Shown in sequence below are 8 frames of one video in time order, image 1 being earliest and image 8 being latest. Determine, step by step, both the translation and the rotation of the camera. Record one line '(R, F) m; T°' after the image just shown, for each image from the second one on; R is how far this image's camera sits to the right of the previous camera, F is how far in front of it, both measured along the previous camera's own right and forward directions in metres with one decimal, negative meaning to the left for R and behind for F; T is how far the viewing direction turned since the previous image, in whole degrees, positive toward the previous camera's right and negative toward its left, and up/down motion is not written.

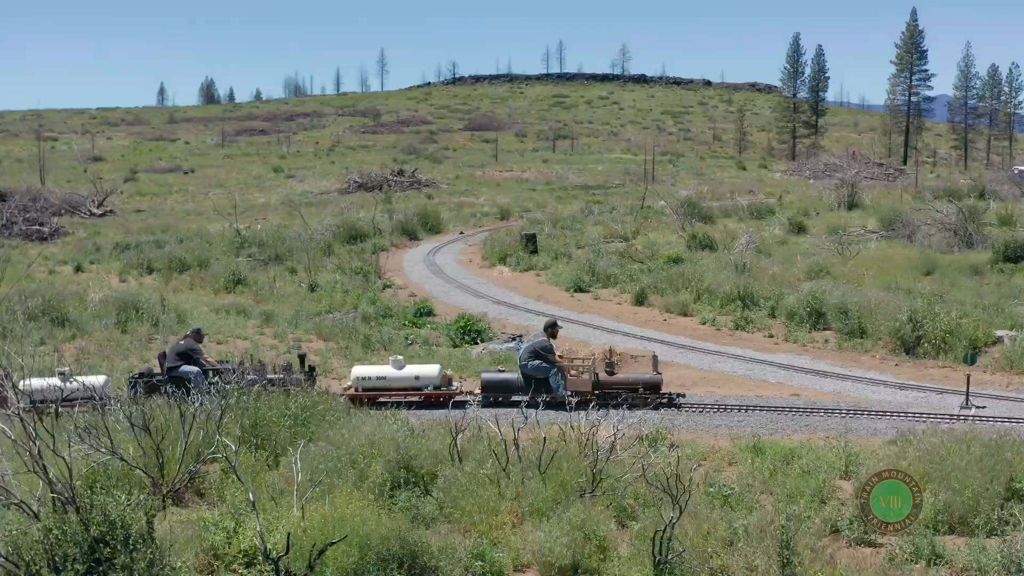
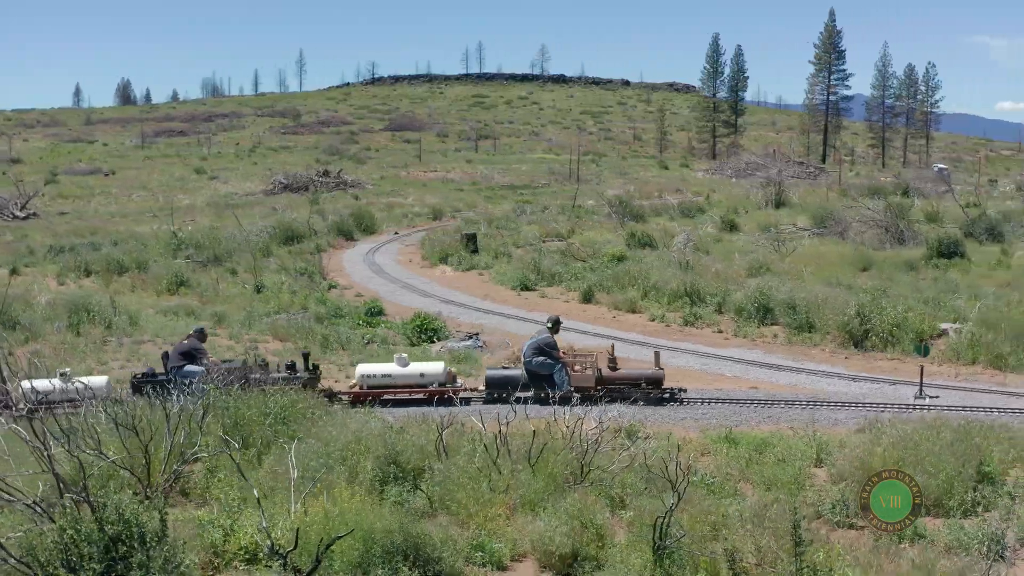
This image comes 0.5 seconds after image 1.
(-0.6, -0.3) m; +3°
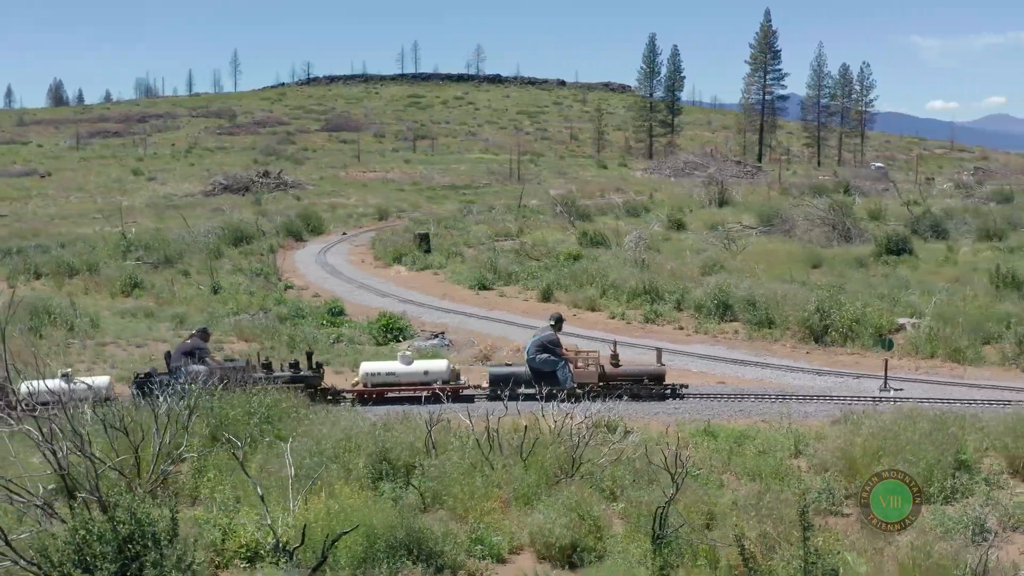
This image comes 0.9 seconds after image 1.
(-0.5, -0.2) m; +3°
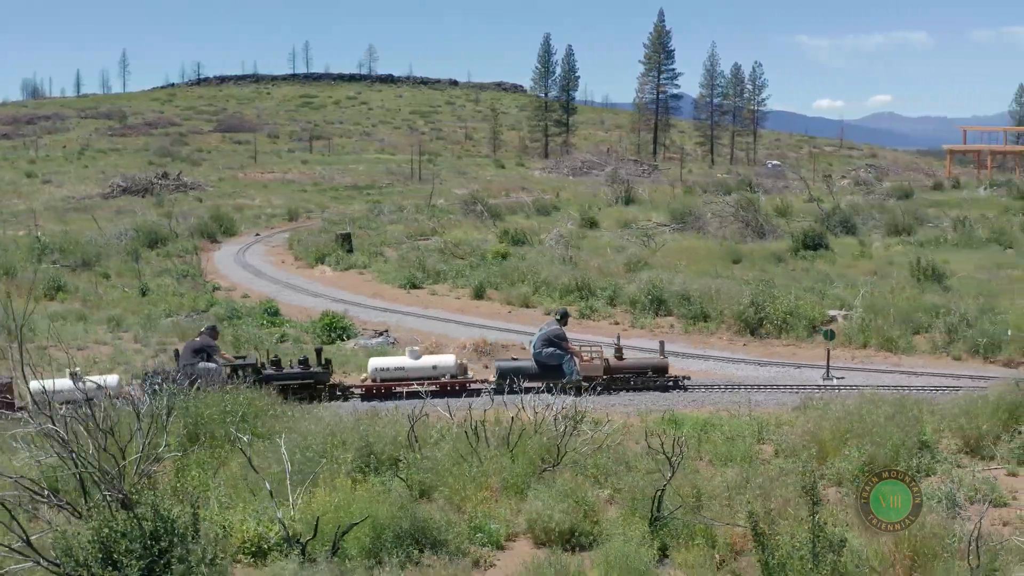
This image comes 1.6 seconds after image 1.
(-0.8, -0.4) m; +5°
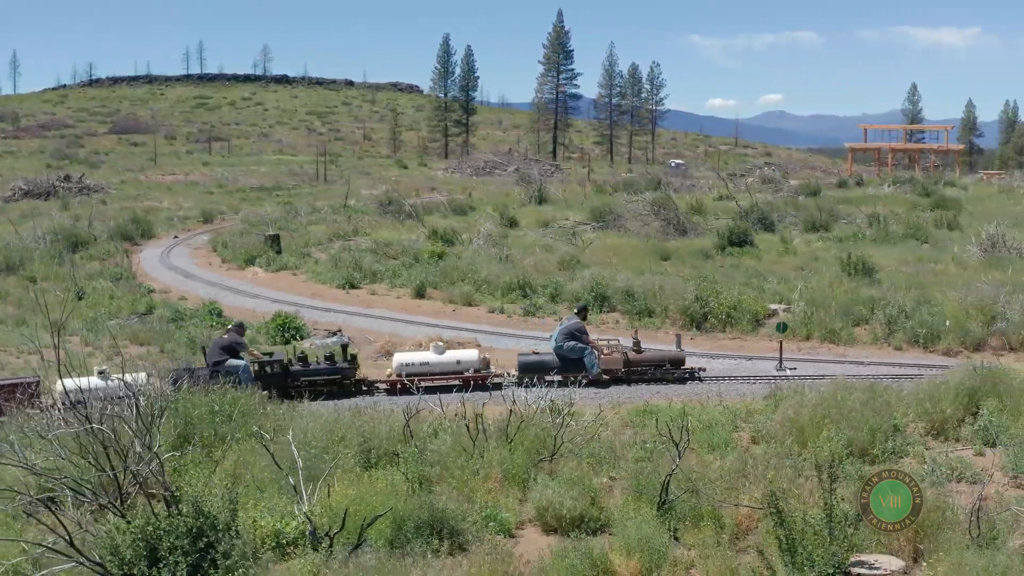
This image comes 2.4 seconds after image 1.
(-0.9, -0.4) m; +5°
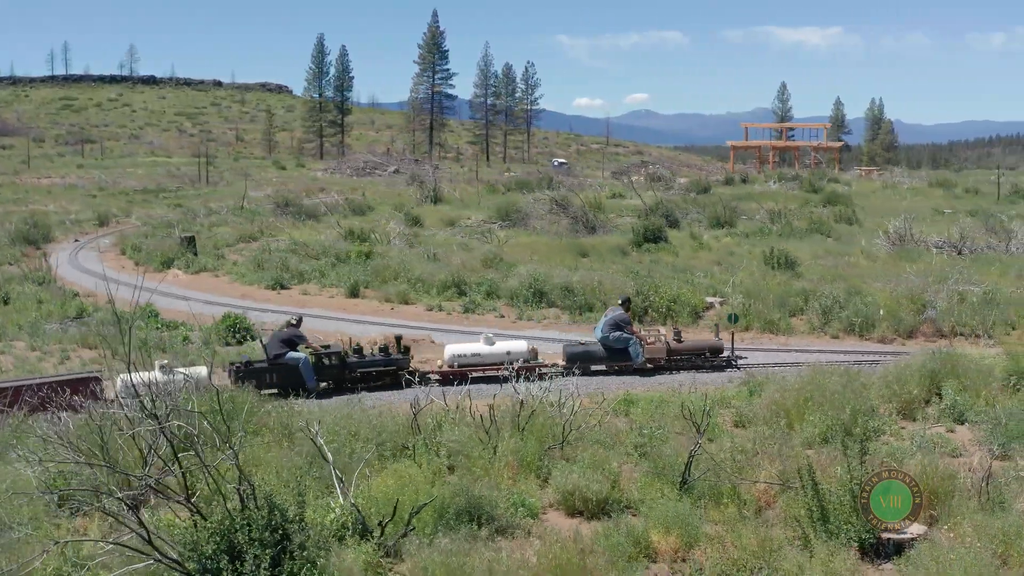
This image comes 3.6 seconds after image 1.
(-1.4, -0.6) m; +6°
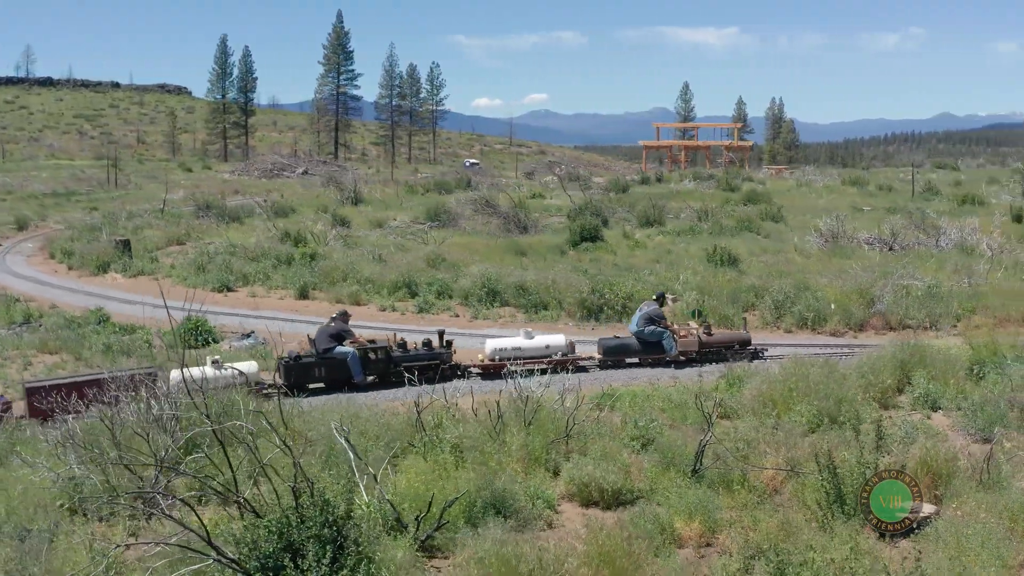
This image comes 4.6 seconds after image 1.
(-1.1, -0.4) m; +5°
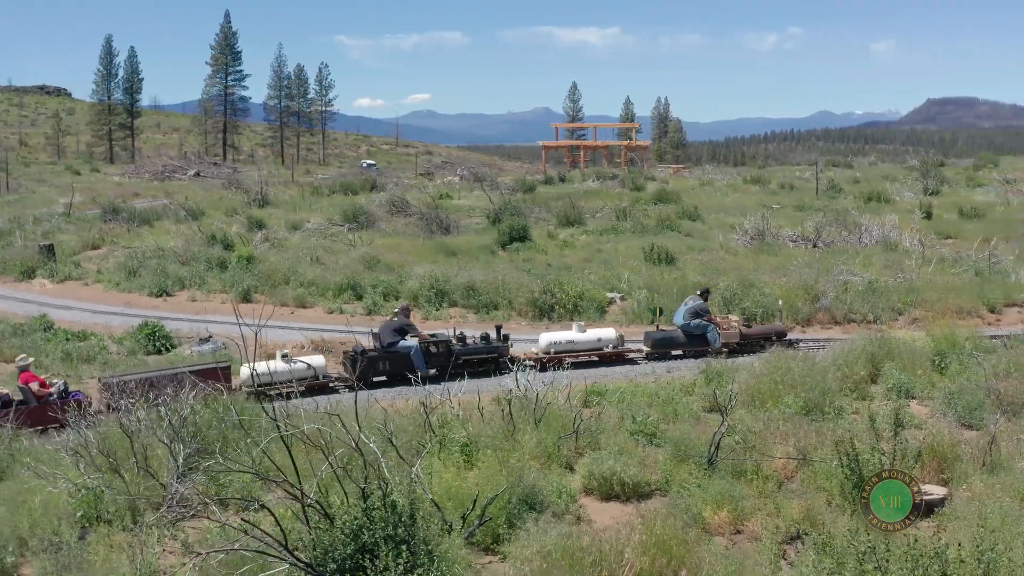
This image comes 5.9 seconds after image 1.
(-1.4, -0.4) m; +5°
